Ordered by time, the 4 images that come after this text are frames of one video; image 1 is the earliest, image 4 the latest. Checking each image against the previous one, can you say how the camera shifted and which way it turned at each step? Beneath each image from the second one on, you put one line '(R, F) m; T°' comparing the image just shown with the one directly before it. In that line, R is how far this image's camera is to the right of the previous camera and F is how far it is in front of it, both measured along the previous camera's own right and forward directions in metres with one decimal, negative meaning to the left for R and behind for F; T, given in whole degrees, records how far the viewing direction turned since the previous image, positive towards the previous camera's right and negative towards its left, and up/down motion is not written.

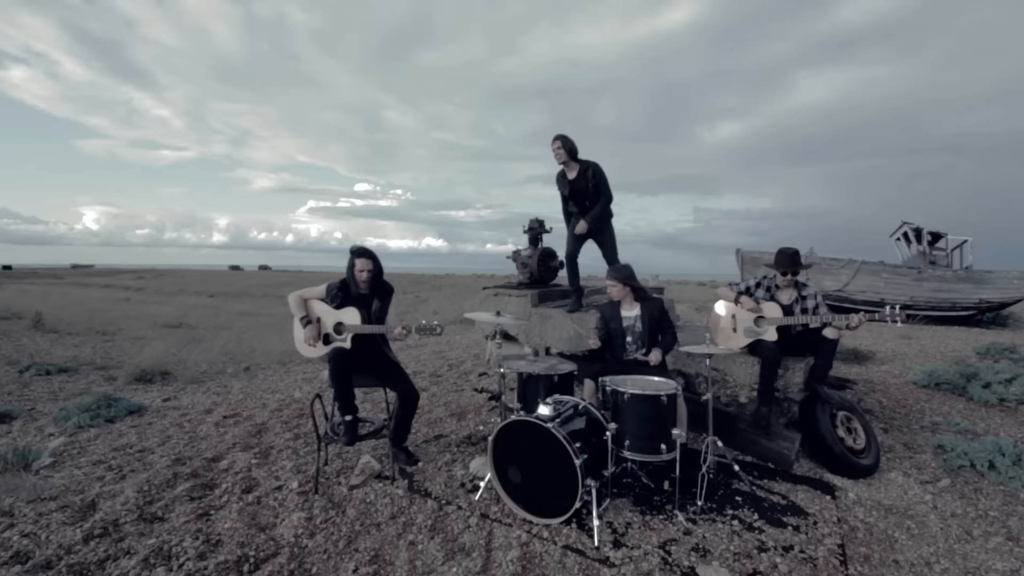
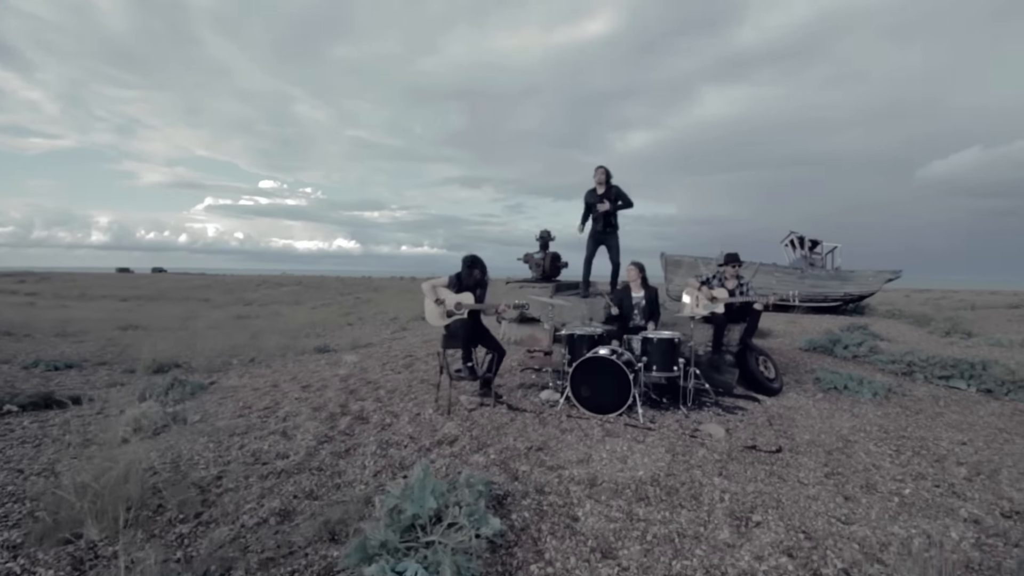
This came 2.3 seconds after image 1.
(-1.9, -2.3) m; +9°
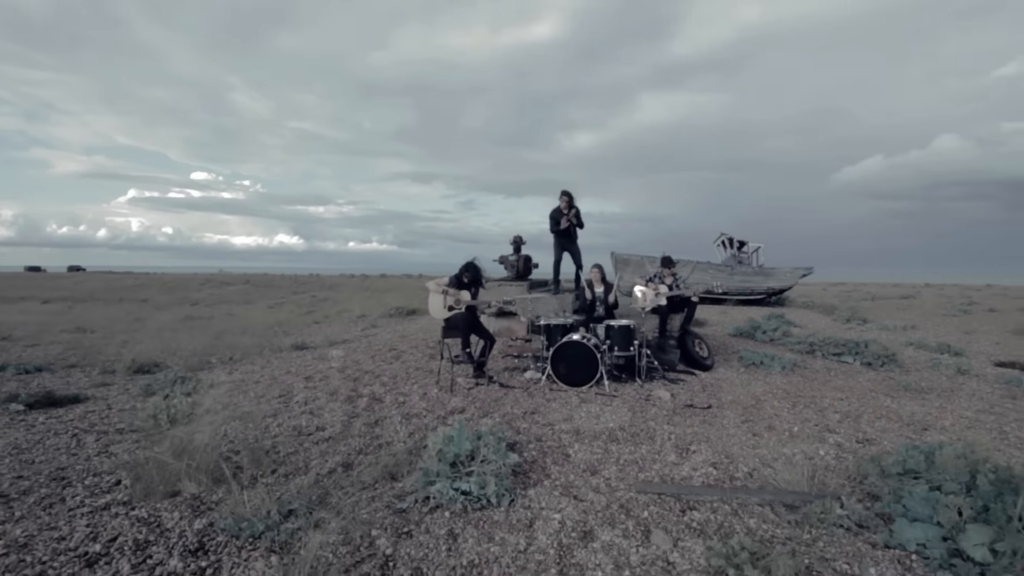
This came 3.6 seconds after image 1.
(-0.7, -1.4) m; +6°
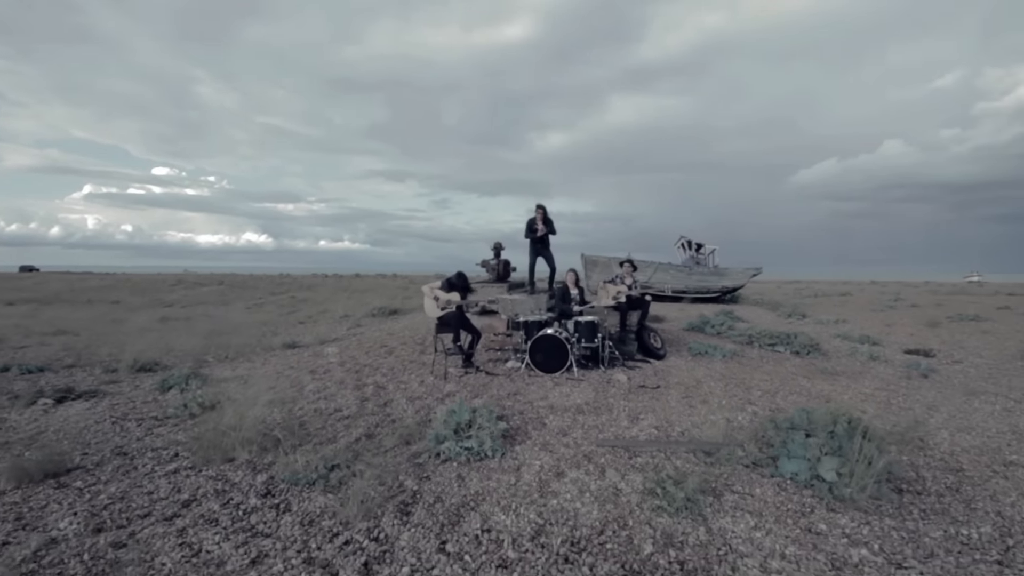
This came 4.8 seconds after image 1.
(-0.2, -1.5) m; +3°
